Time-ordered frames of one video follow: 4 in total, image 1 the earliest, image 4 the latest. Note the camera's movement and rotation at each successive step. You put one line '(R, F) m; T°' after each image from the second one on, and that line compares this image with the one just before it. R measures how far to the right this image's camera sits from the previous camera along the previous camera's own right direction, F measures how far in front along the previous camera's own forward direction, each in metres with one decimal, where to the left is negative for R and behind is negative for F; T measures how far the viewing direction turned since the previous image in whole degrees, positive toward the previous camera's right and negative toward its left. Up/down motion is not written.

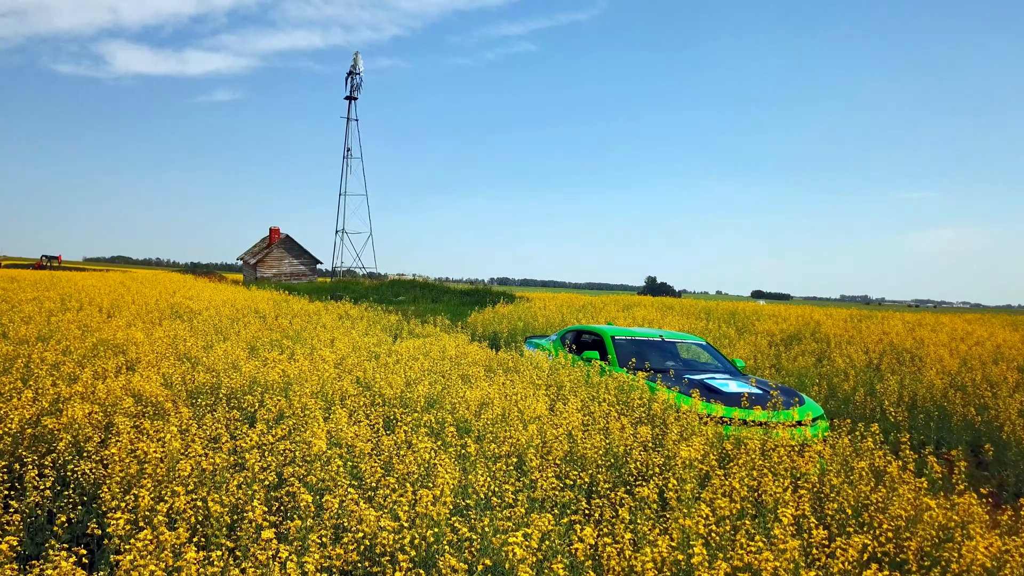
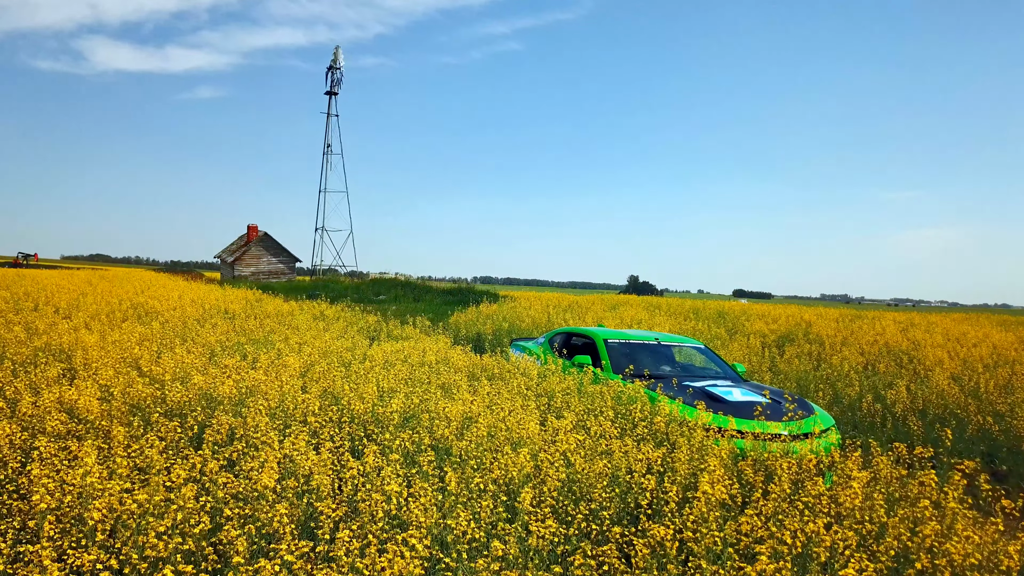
(0.0, +0.7) m; +1°
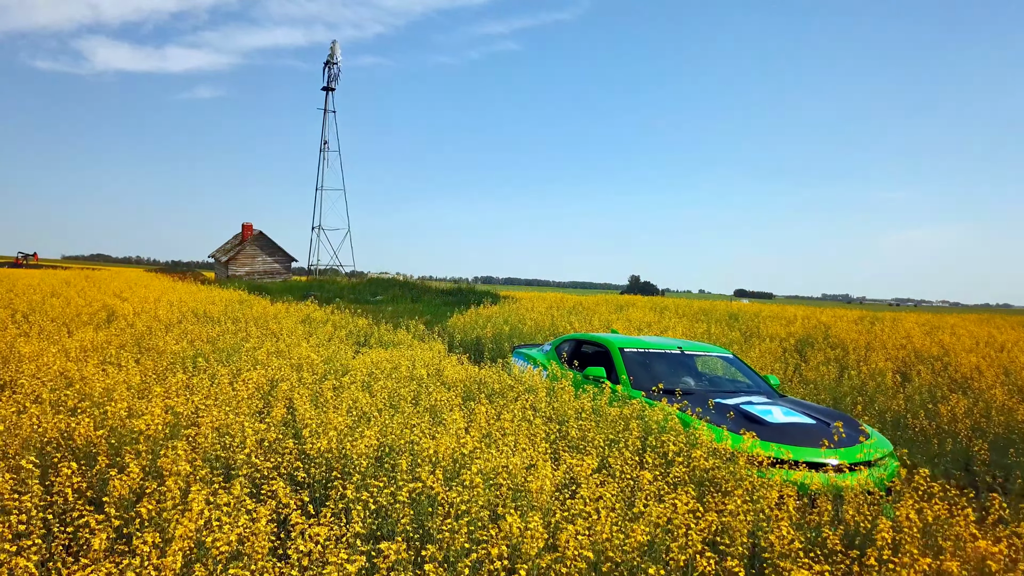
(0.0, +1.1) m; 0°
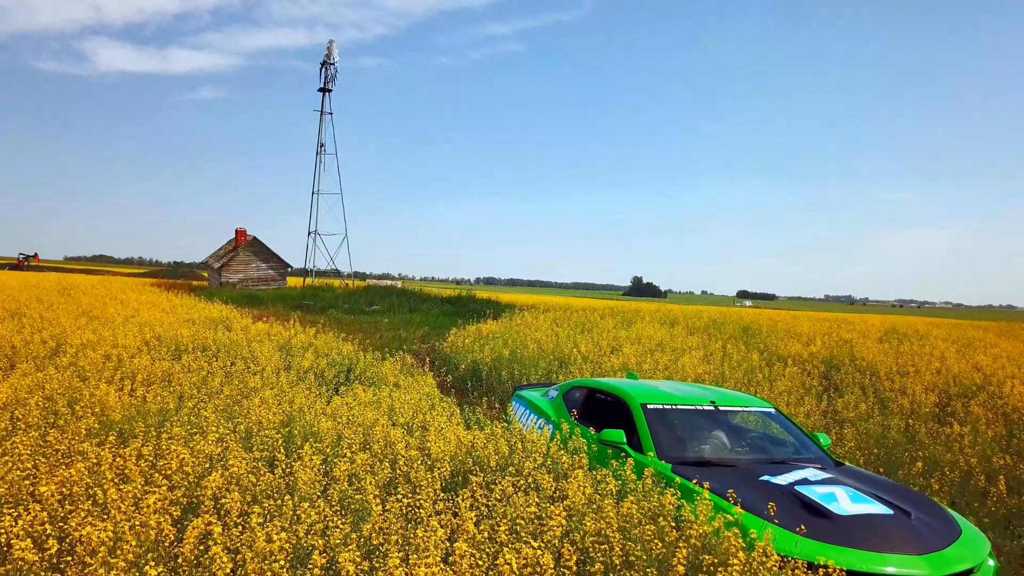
(0.0, +1.3) m; 0°
